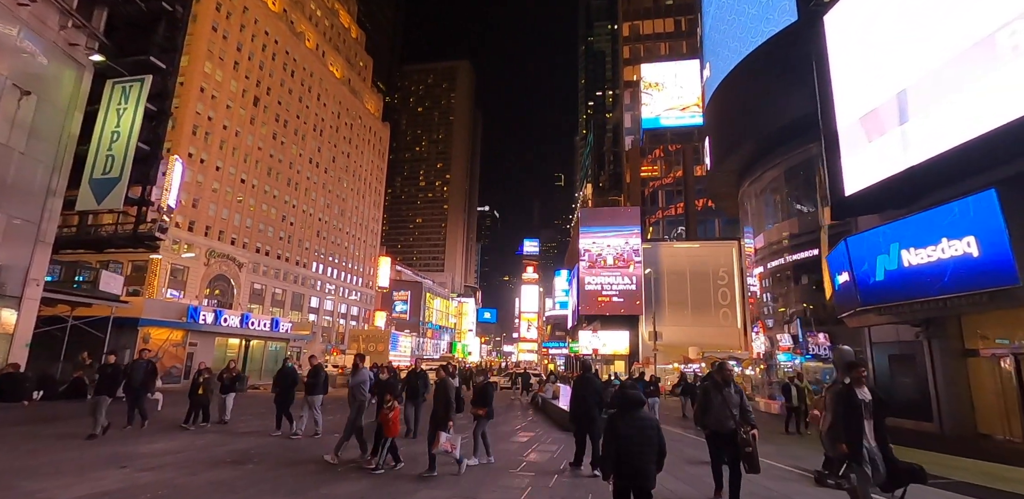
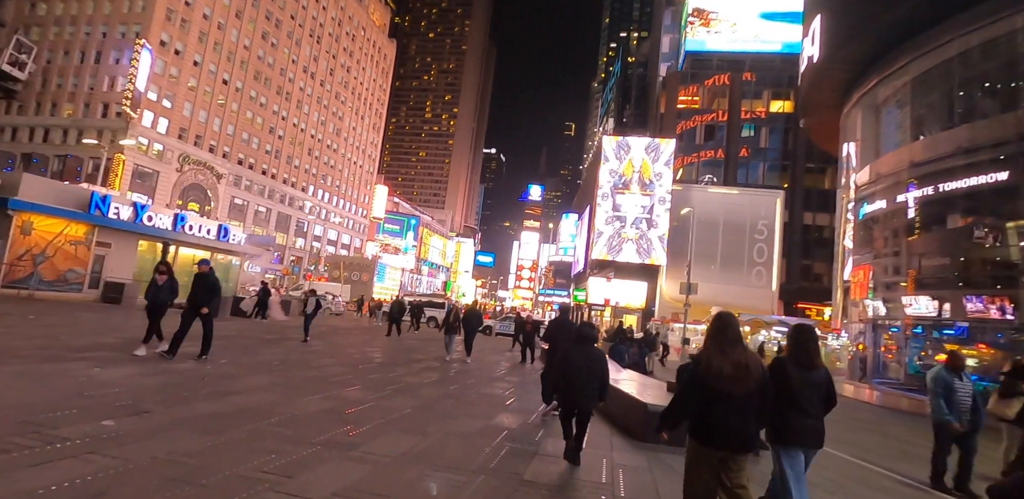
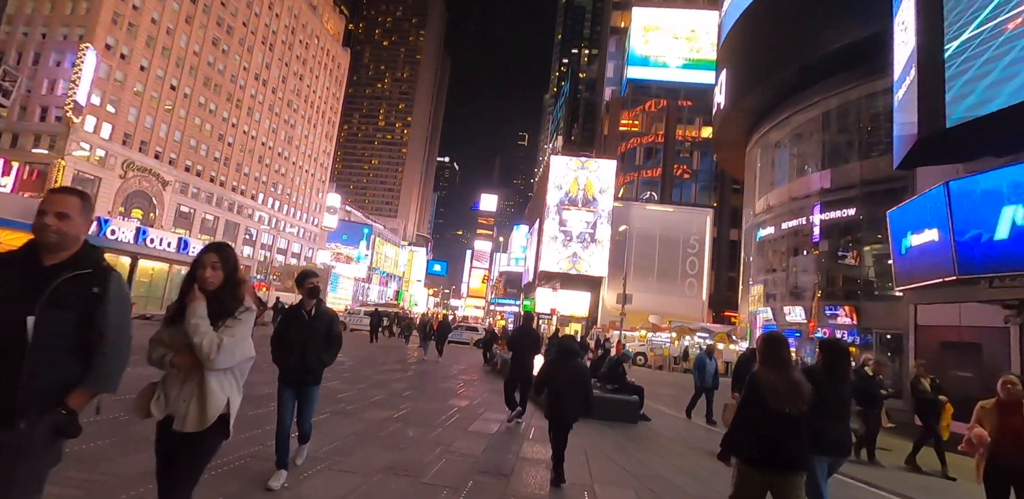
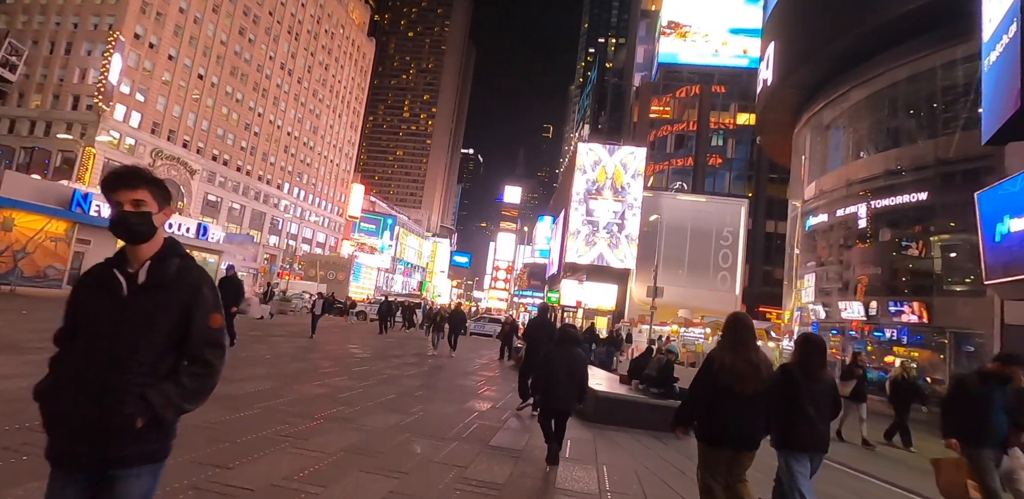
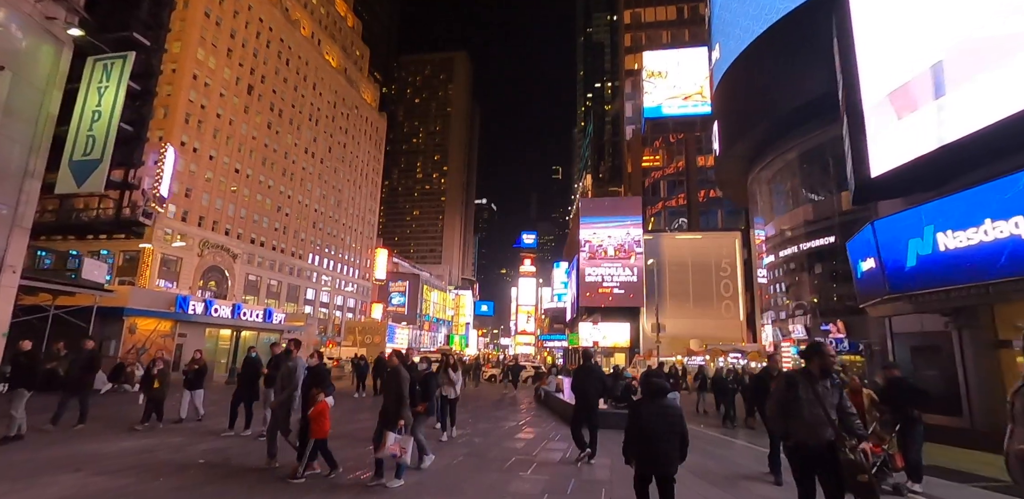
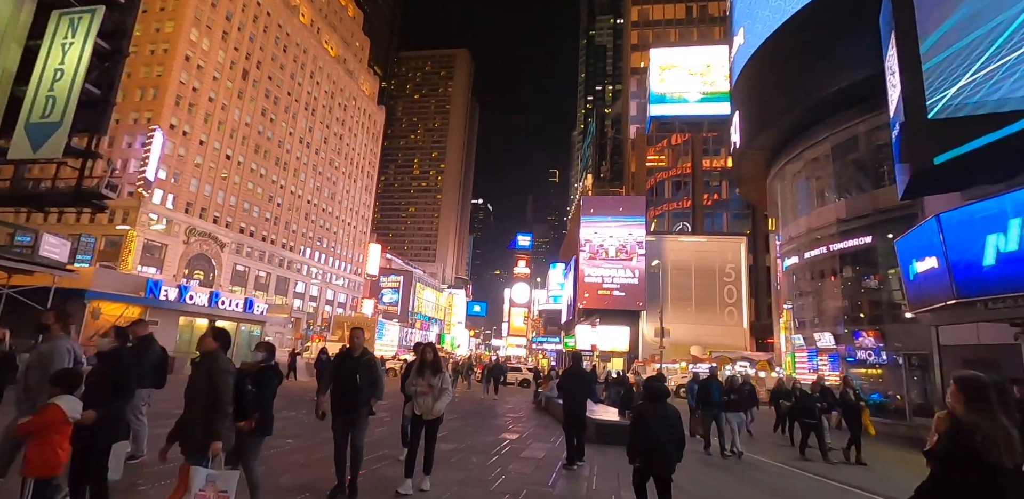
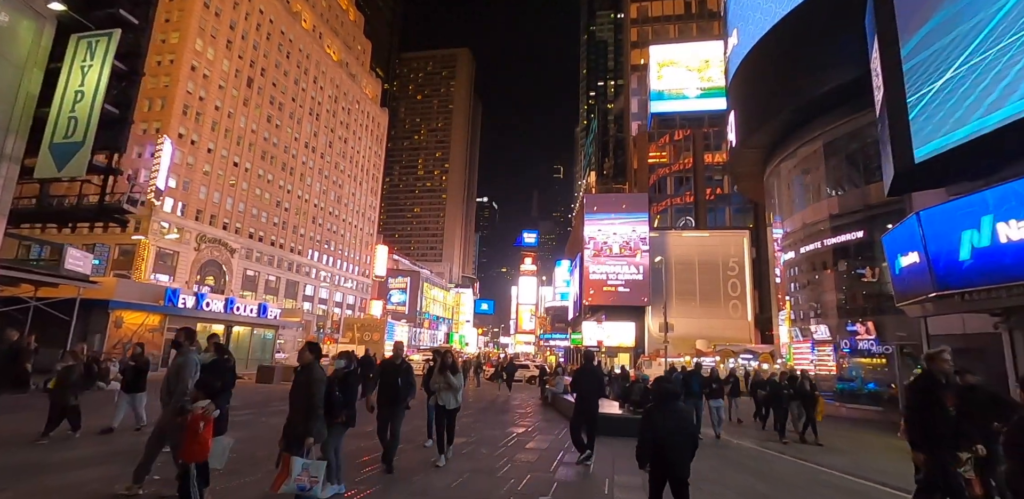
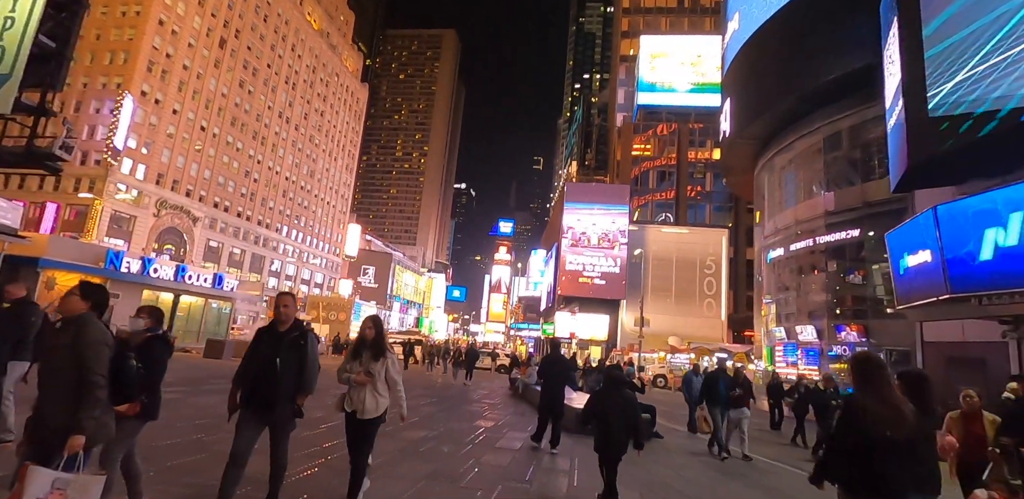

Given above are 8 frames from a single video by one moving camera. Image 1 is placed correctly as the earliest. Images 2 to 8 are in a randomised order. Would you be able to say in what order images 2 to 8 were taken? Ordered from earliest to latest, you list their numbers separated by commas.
5, 7, 6, 8, 3, 4, 2
